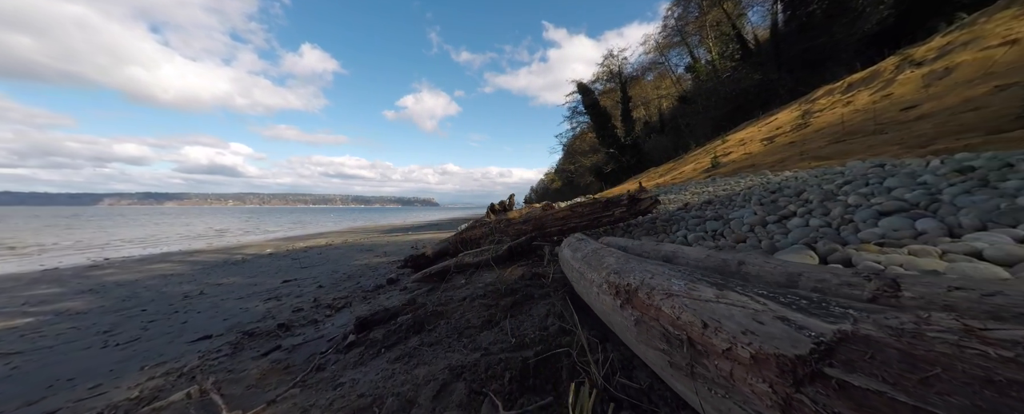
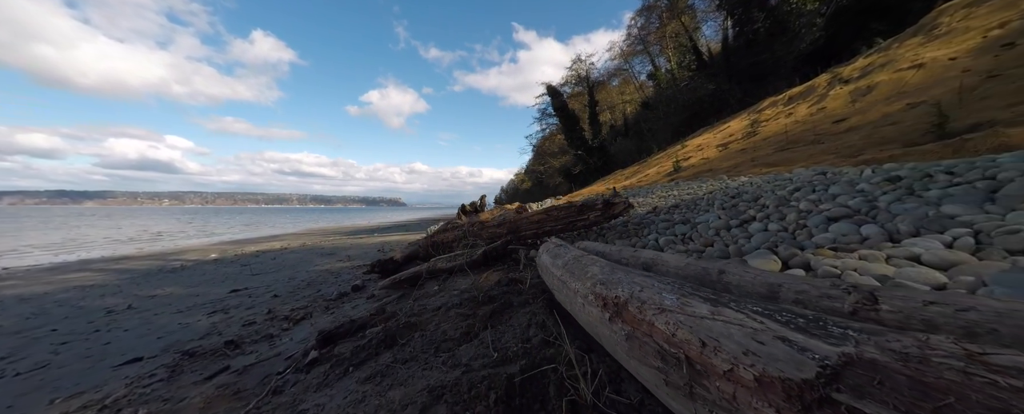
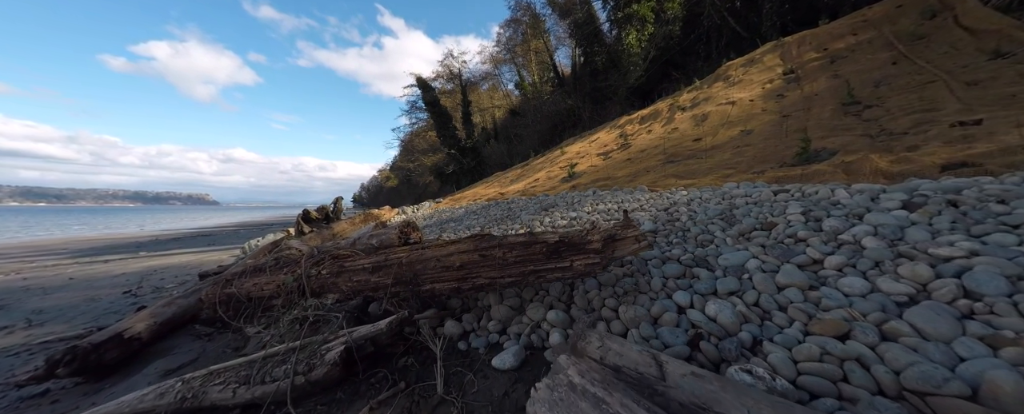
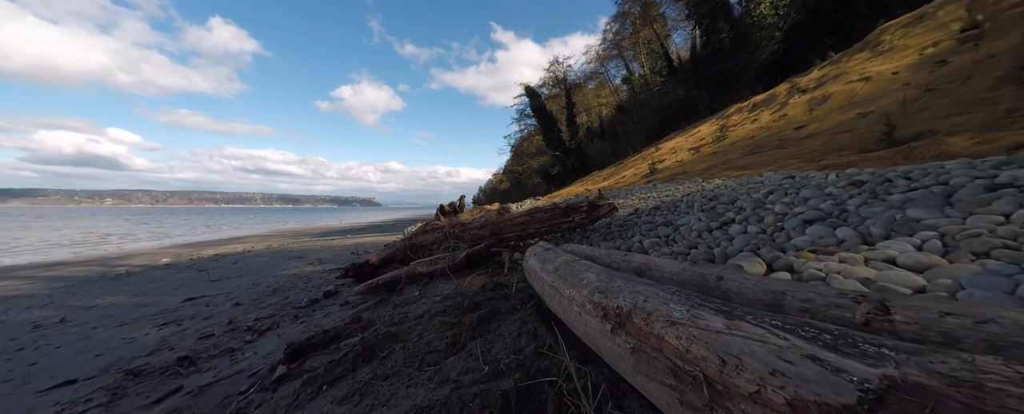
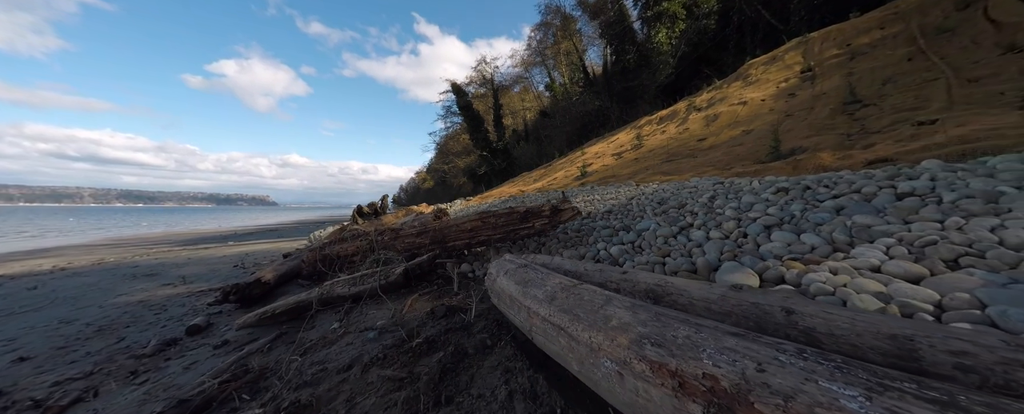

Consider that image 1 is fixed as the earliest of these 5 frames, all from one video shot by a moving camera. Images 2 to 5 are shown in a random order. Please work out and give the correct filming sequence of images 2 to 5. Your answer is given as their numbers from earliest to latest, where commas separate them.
2, 4, 5, 3
